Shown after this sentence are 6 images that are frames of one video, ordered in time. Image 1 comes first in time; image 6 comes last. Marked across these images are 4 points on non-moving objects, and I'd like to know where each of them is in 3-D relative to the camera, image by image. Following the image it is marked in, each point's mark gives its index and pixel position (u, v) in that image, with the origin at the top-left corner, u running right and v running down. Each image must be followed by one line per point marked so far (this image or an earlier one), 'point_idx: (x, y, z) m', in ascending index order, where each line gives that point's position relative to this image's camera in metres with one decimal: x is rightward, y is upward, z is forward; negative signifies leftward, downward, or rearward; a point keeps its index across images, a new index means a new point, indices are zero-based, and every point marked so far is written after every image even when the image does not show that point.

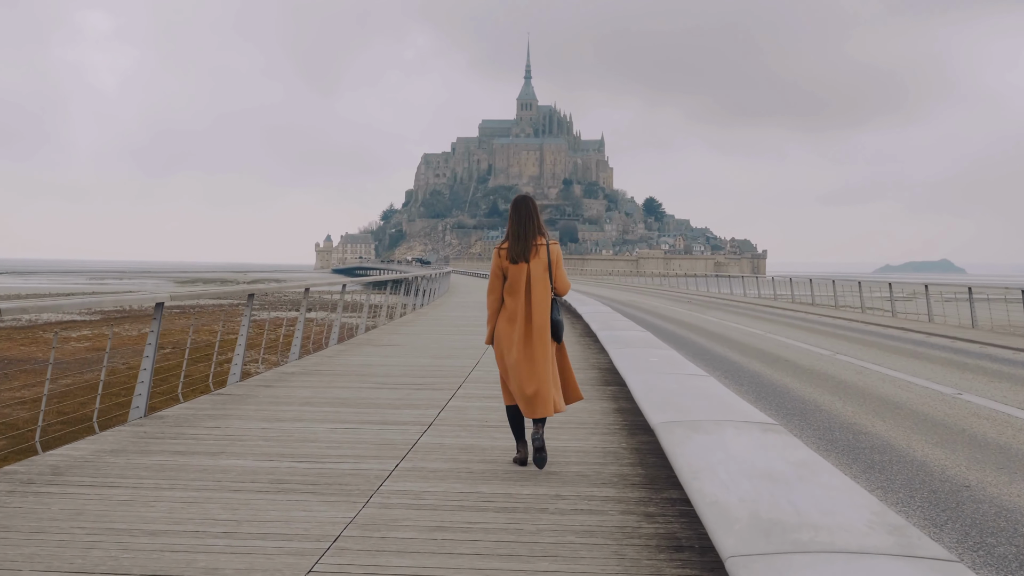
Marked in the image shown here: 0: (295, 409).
0: (-1.7, -1.0, +5.5) m
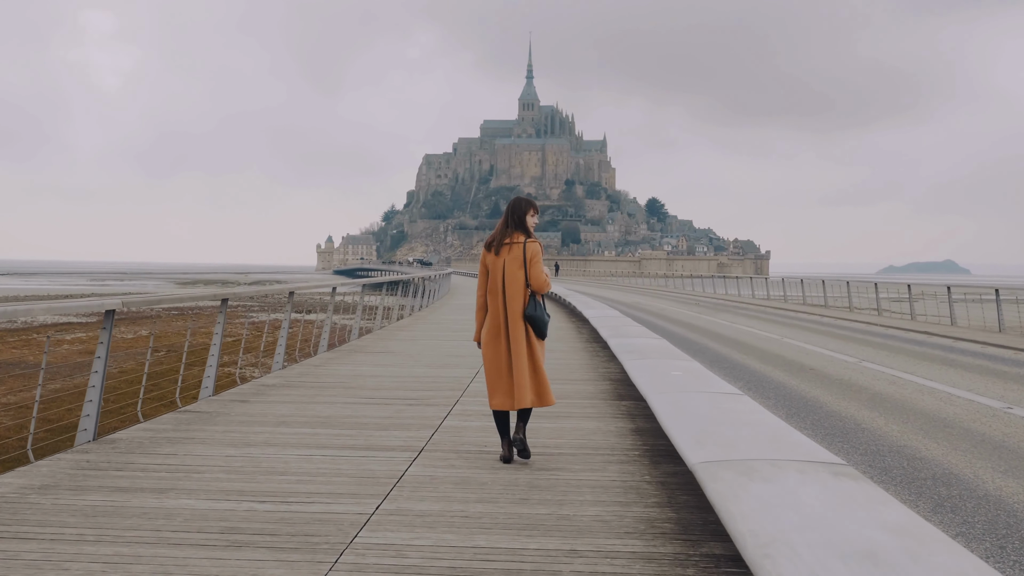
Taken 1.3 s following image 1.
0: (-1.7, -1.0, +4.8) m
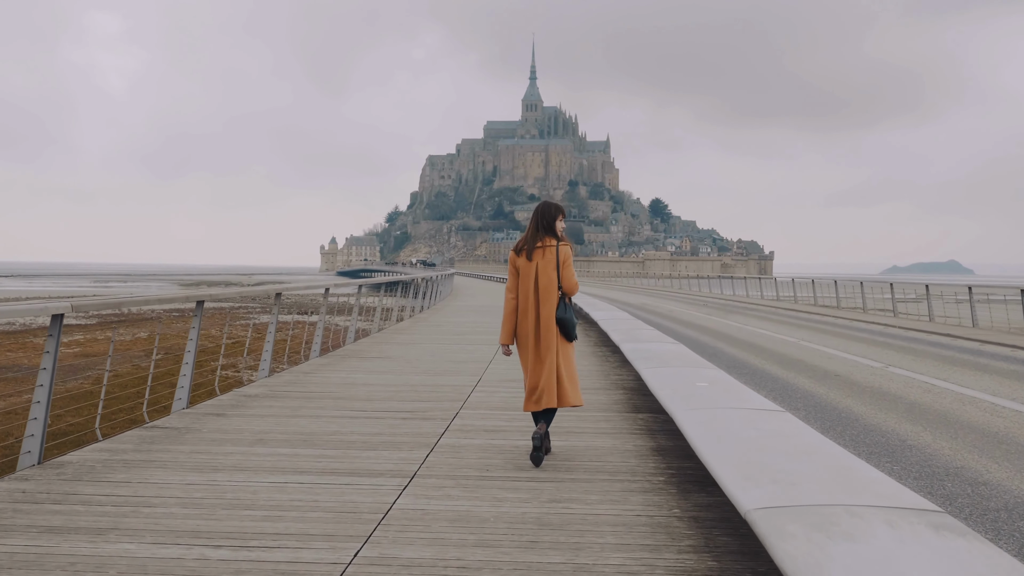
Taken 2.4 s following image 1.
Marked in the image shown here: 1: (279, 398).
0: (-1.6, -1.0, +4.2) m
1: (-2.0, -0.9, +6.0) m
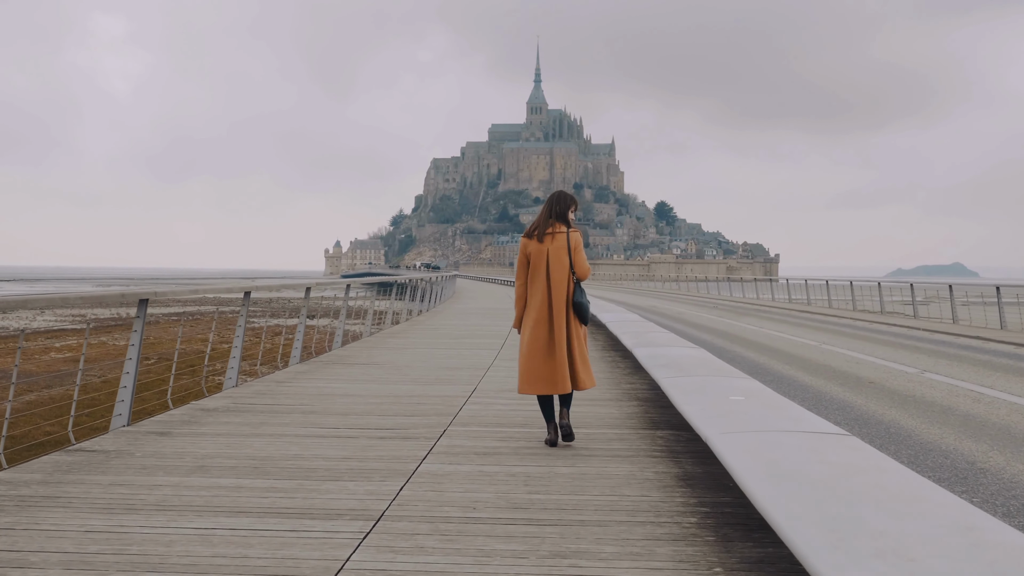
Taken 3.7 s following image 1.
0: (-1.7, -1.0, +3.4) m
1: (-2.0, -0.9, +5.2) m
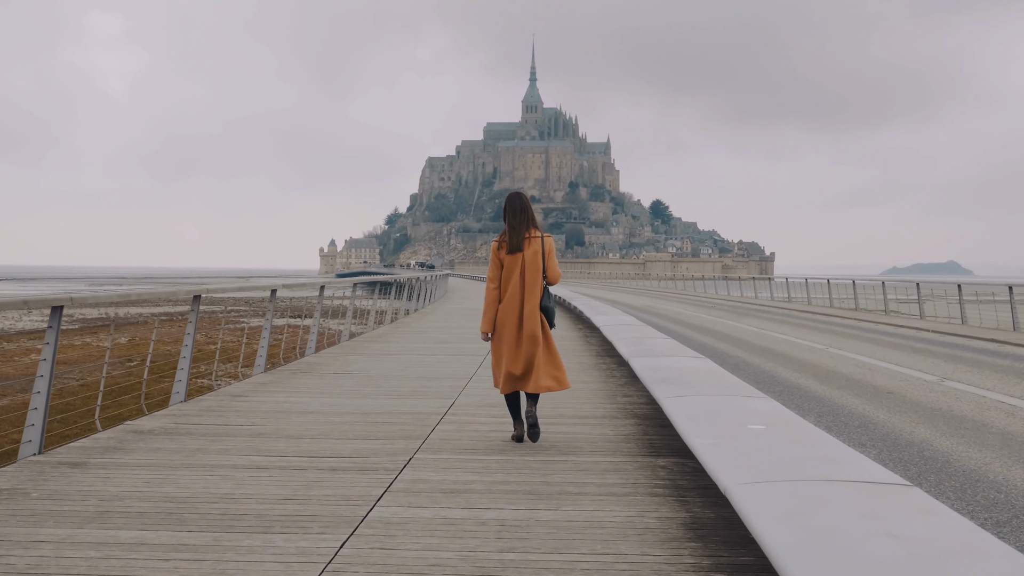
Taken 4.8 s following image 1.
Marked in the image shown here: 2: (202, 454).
0: (-1.8, -1.0, +2.8) m
1: (-2.1, -0.9, +4.5) m
2: (-1.8, -1.0, +4.1) m
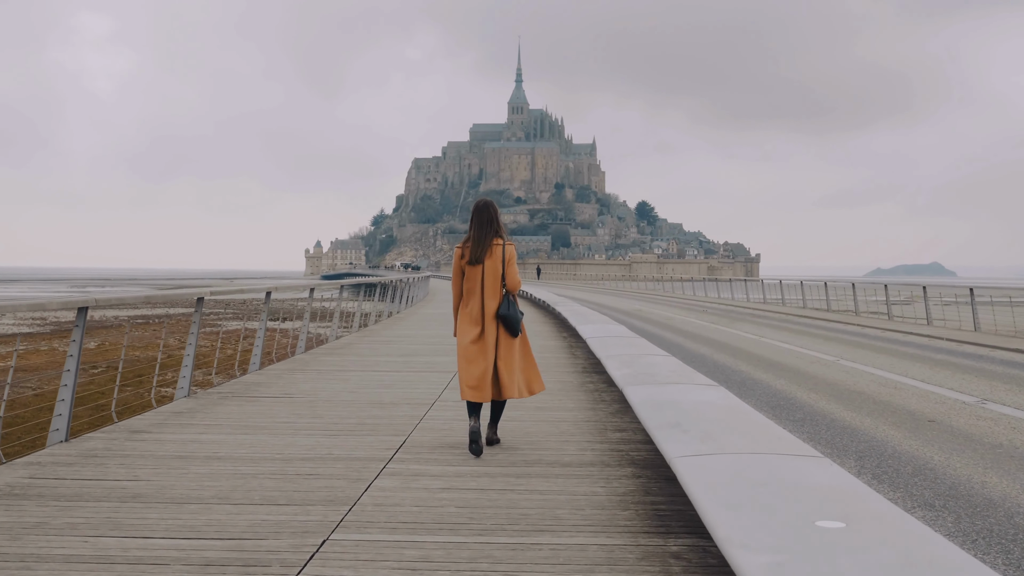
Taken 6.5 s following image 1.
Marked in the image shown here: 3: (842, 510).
0: (-2.0, -1.1, +1.6) m
1: (-2.3, -1.0, +3.3) m
2: (-2.0, -1.0, +3.0) m
3: (+1.0, -0.7, +2.3) m
